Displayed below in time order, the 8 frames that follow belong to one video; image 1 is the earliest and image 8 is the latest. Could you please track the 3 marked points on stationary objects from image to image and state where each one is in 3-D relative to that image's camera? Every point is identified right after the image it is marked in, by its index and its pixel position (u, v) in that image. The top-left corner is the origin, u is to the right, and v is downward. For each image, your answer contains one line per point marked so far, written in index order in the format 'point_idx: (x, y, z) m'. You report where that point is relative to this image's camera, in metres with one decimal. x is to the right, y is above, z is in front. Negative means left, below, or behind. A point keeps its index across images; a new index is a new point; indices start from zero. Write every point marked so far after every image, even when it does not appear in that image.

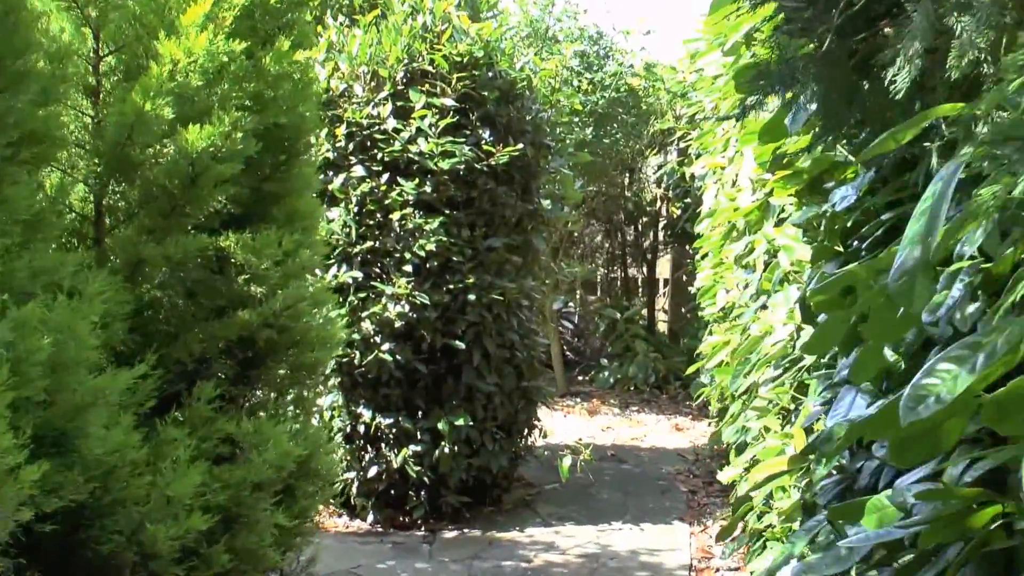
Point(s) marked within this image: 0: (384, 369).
0: (-0.3, -0.2, +3.6) m
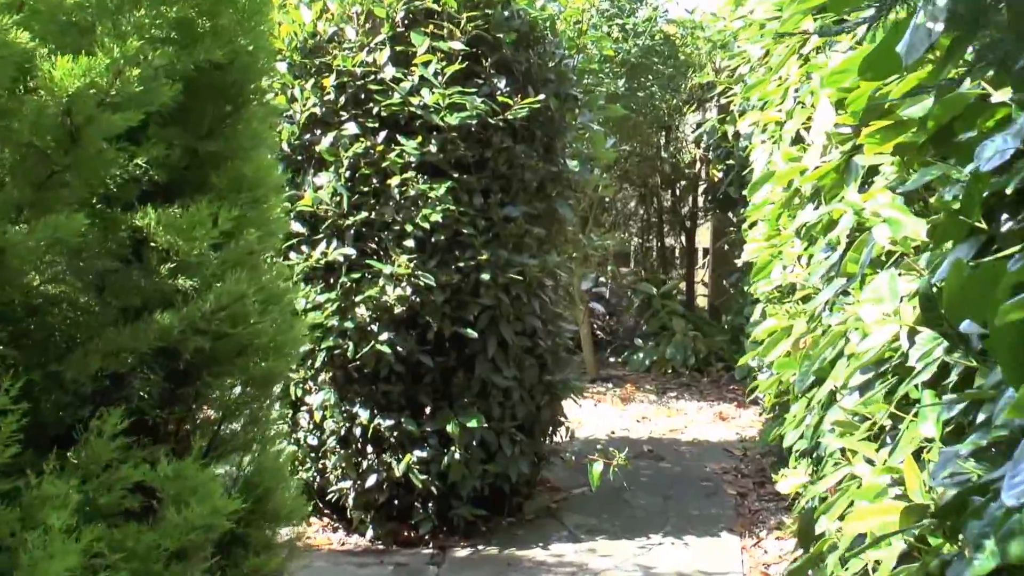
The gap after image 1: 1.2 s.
0: (-0.3, -0.2, +3.0) m
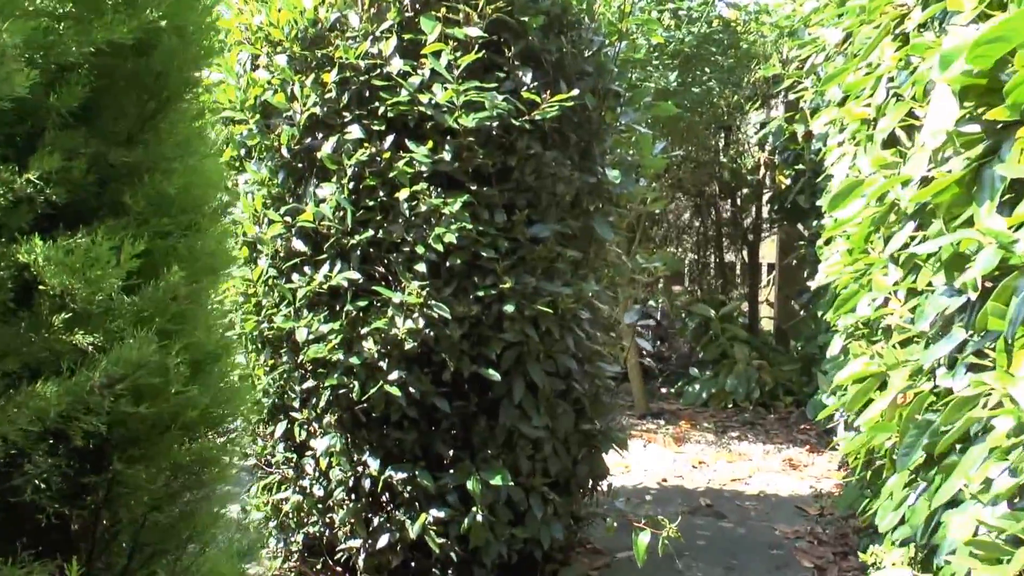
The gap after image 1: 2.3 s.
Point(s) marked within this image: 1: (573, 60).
0: (-0.2, -0.2, +2.5) m
1: (+0.1, +0.4, +2.6) m
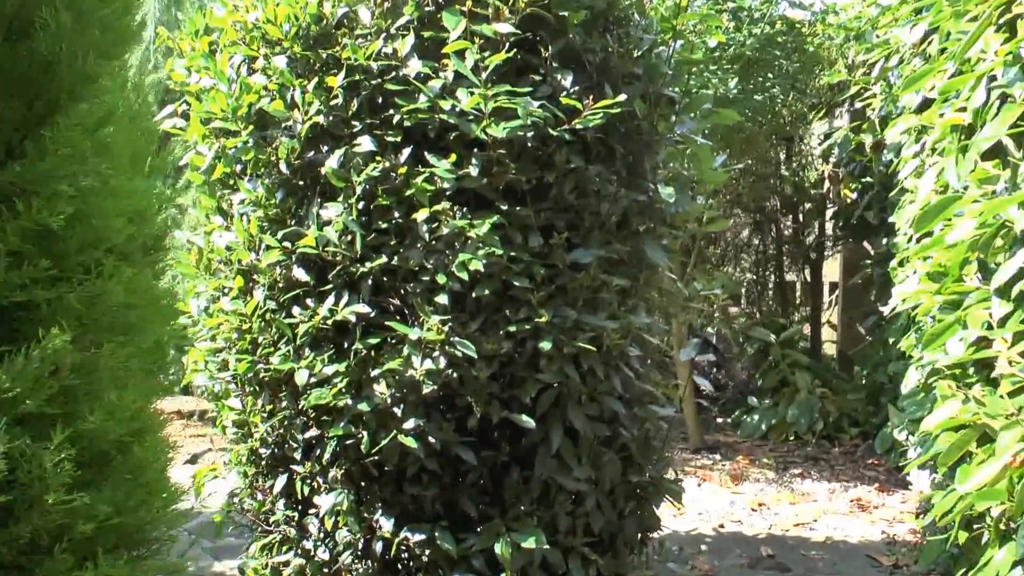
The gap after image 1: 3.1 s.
0: (-0.2, -0.3, +2.2) m
1: (+0.2, +0.4, +2.3) m
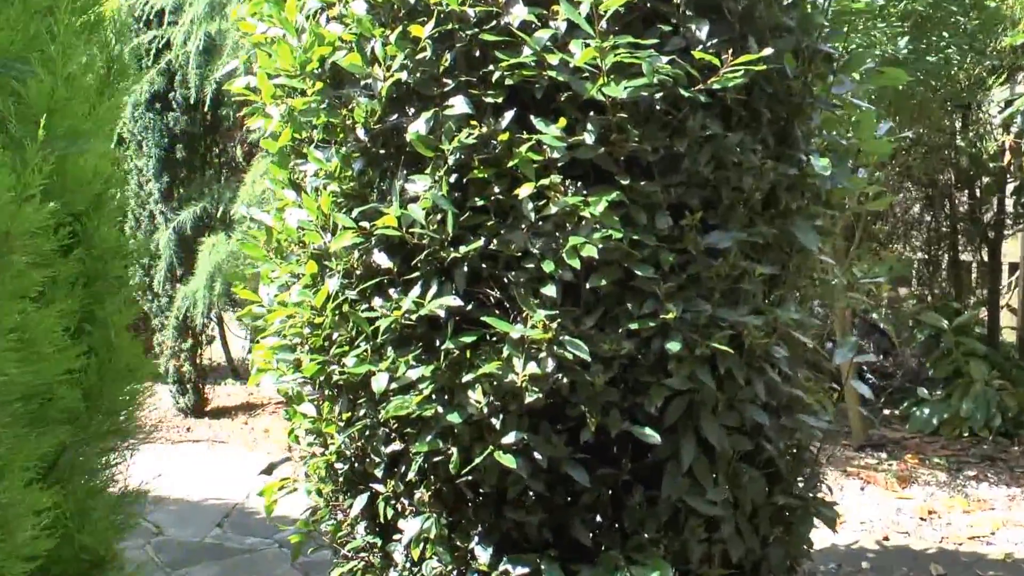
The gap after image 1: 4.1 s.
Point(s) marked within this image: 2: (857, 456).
0: (0.0, -0.3, +1.9) m
1: (+0.4, +0.4, +2.0) m
2: (+1.1, -0.5, +4.4) m
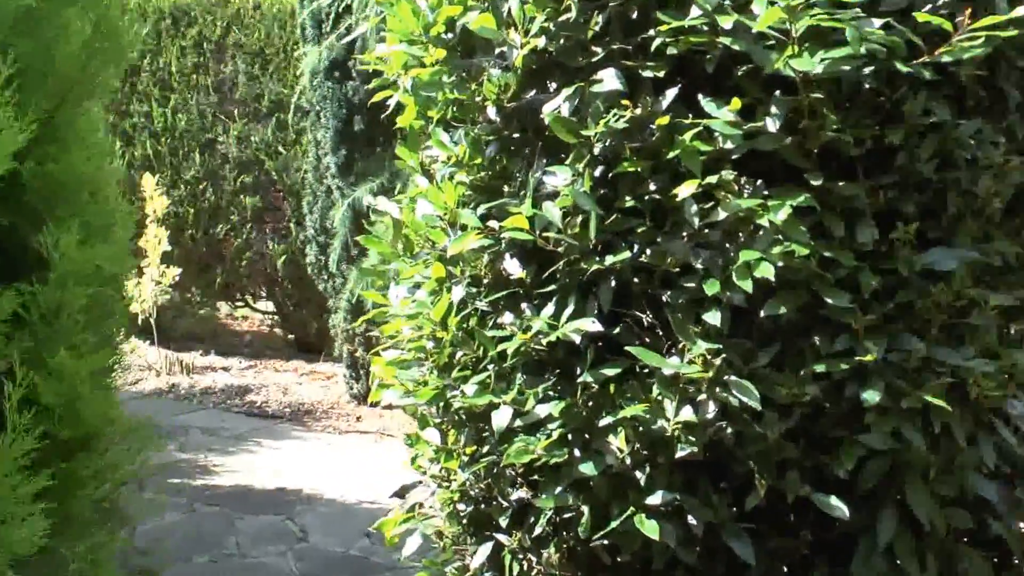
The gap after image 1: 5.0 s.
0: (+0.2, -0.3, +1.5) m
1: (+0.6, +0.4, +1.5) m
2: (+1.7, -0.6, +3.8) m
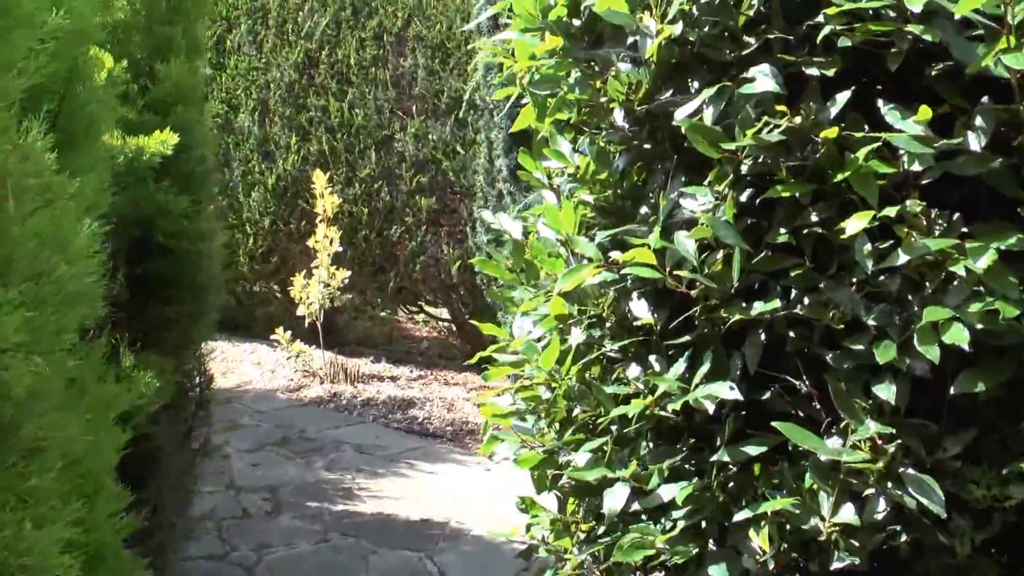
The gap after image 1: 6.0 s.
0: (+0.2, -0.3, +1.2) m
1: (+0.7, +0.3, +1.1) m
2: (+2.1, -0.7, +3.2) m
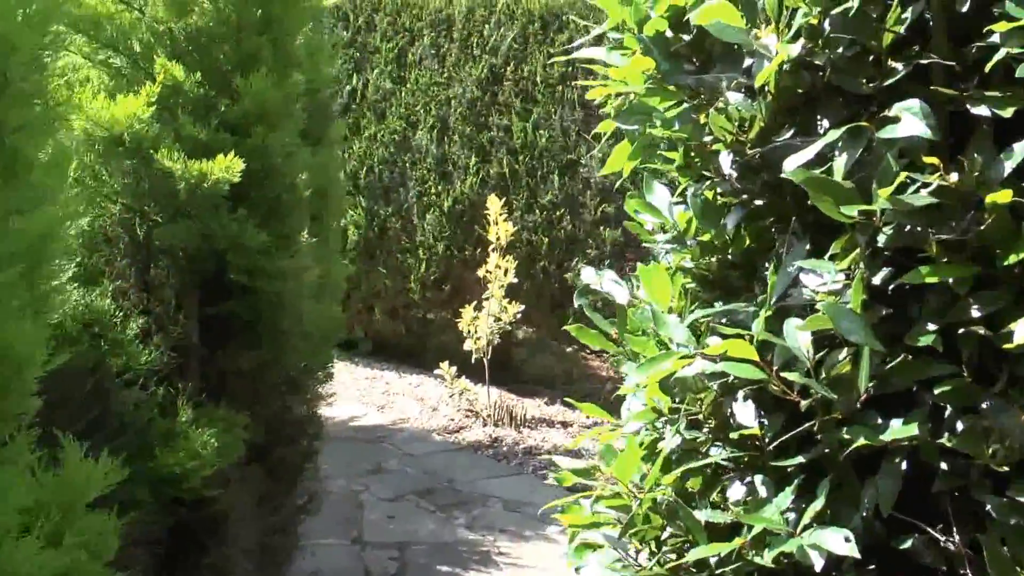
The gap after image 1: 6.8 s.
0: (+0.3, -0.4, +0.9) m
1: (+0.7, +0.2, +0.7) m
2: (+2.4, -0.9, +2.5) m
